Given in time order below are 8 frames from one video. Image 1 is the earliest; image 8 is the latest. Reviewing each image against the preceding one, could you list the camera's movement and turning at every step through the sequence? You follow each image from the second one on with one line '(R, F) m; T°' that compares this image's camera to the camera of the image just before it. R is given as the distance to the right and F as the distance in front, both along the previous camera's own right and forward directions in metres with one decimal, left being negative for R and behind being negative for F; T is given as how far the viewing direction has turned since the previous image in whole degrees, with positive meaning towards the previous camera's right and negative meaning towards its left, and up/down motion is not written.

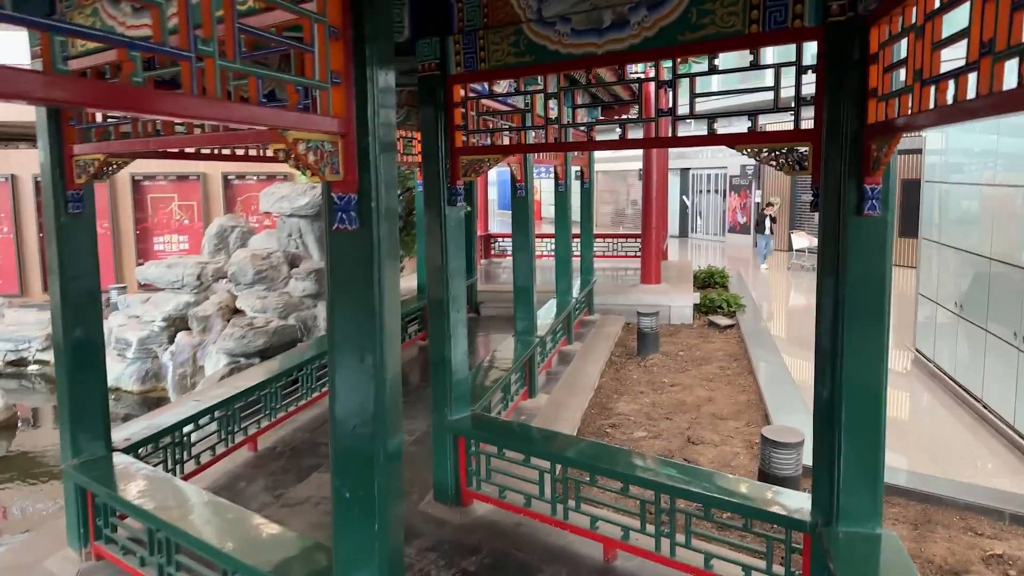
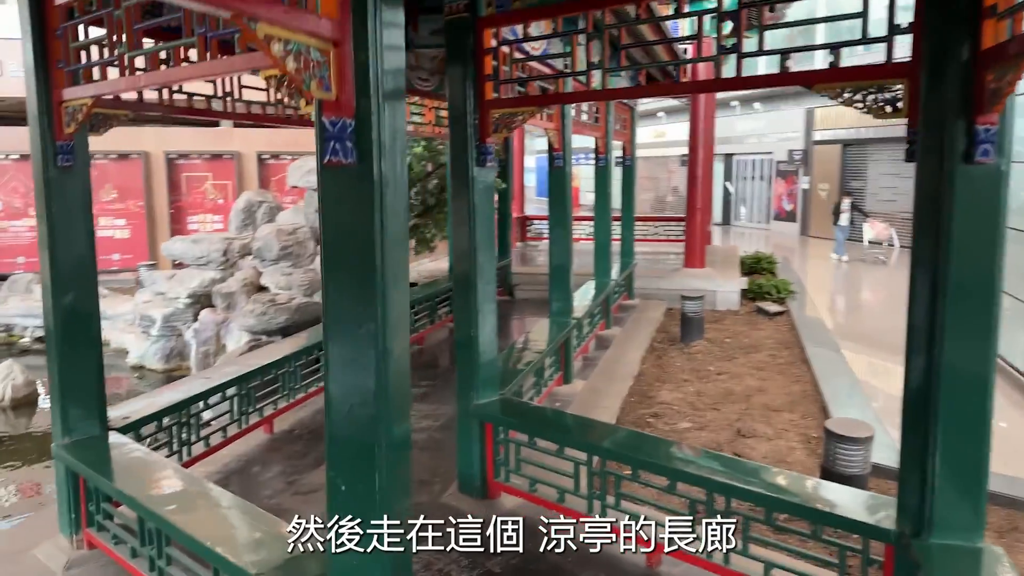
(0.0, +0.5) m; -3°
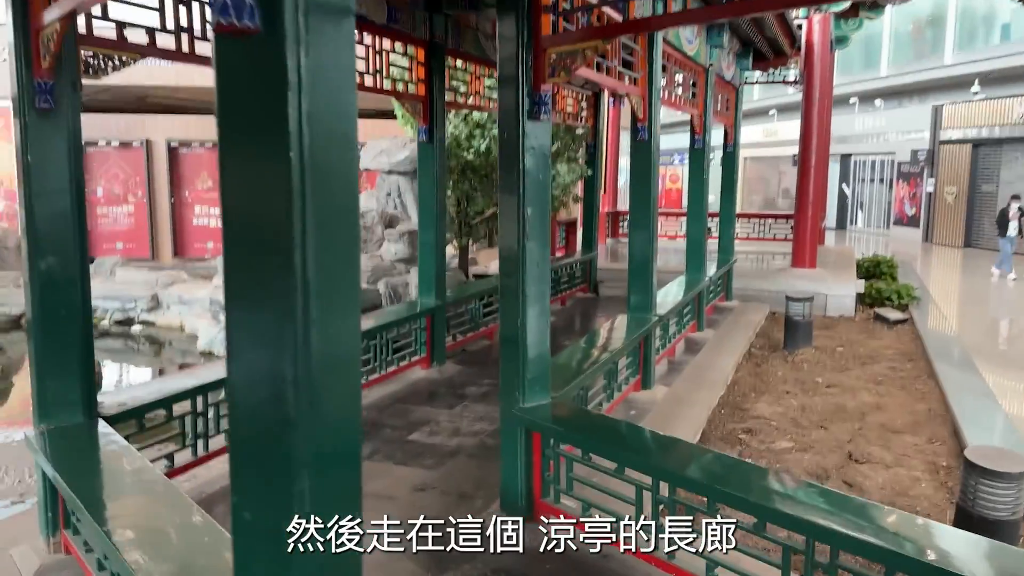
(+0.2, +0.7) m; -7°
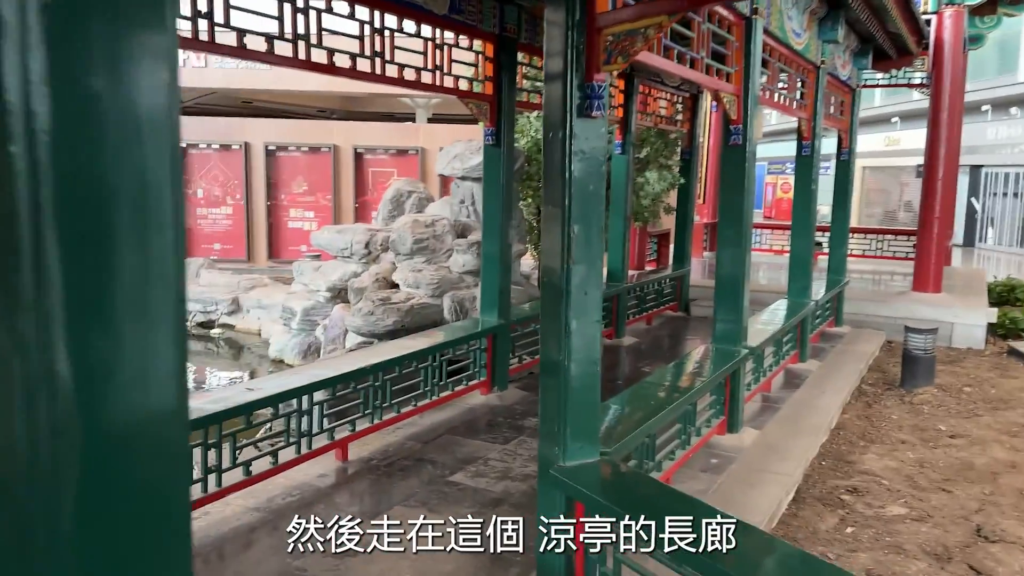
(+0.2, +0.6) m; -7°
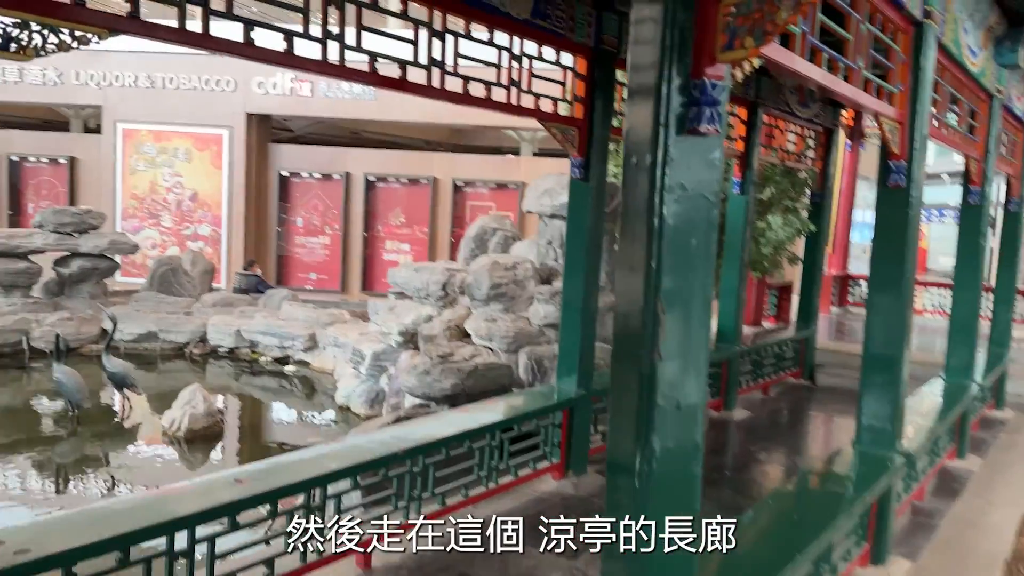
(+0.1, +1.0) m; -8°
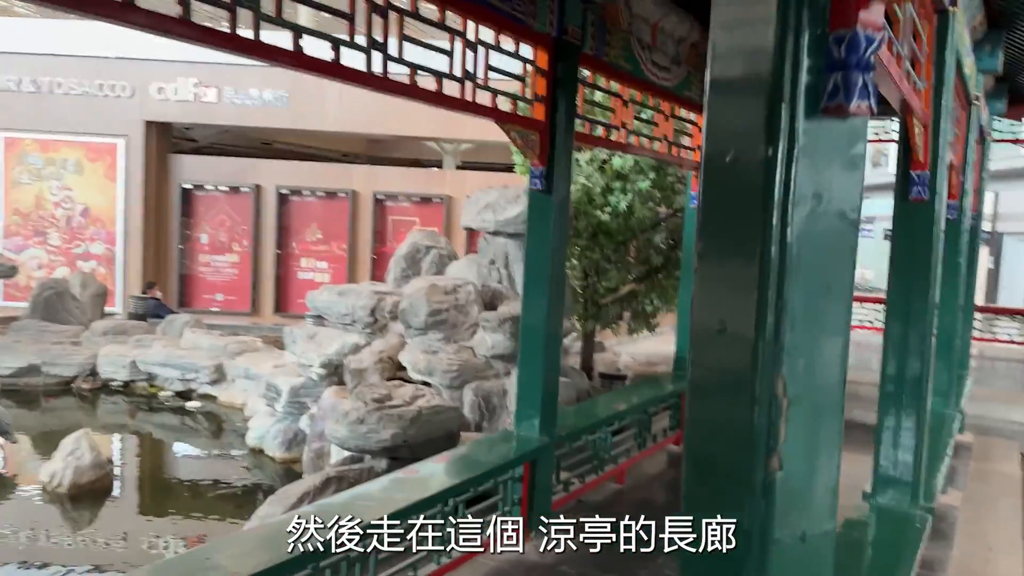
(-0.2, +0.7) m; +6°
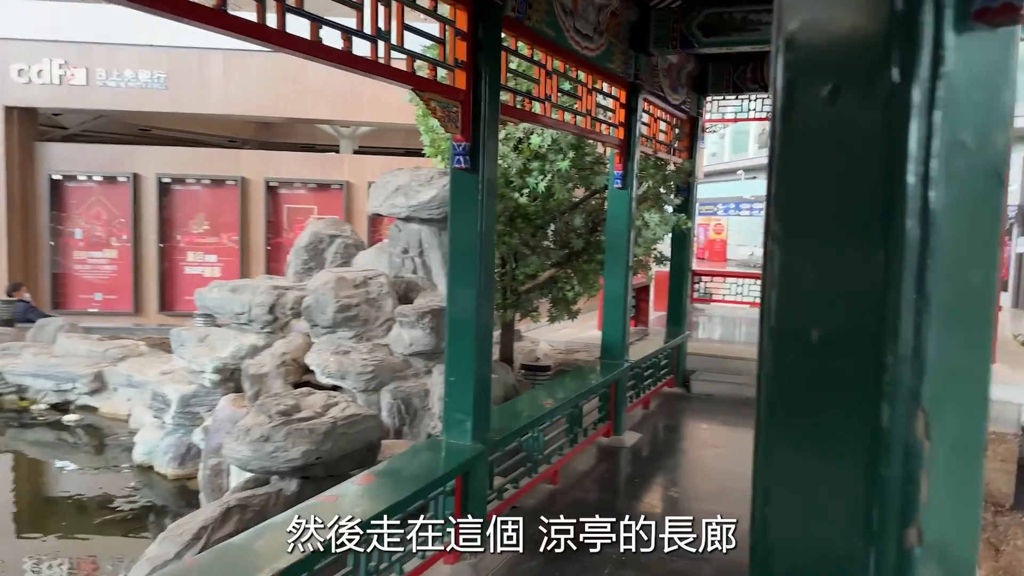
(-0.1, +0.4) m; +7°
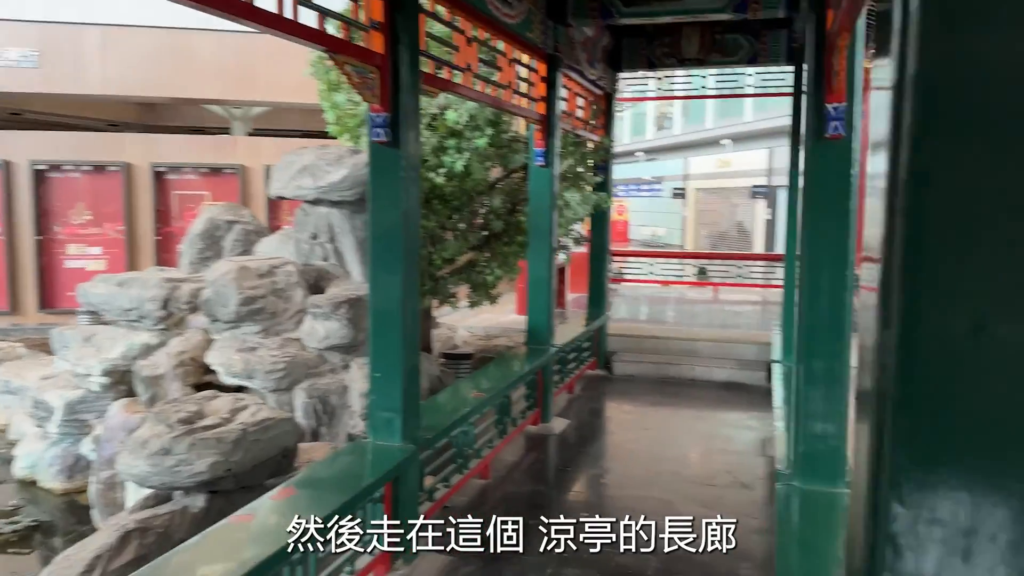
(-0.1, +0.3) m; +7°
